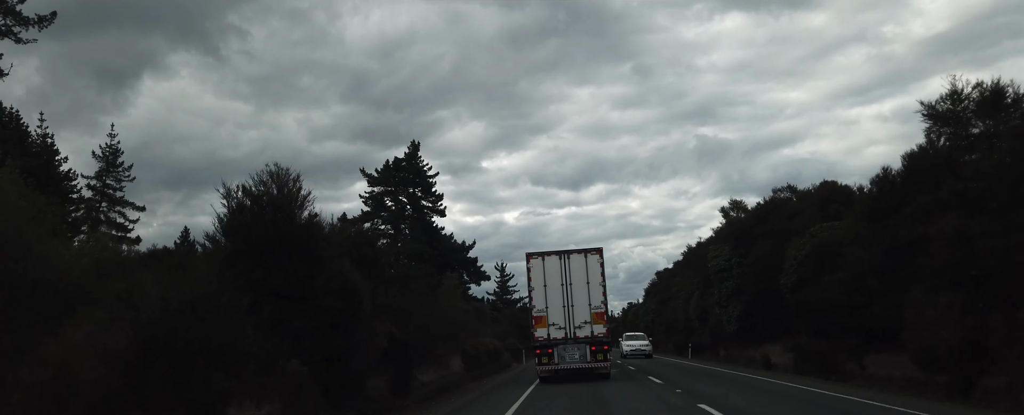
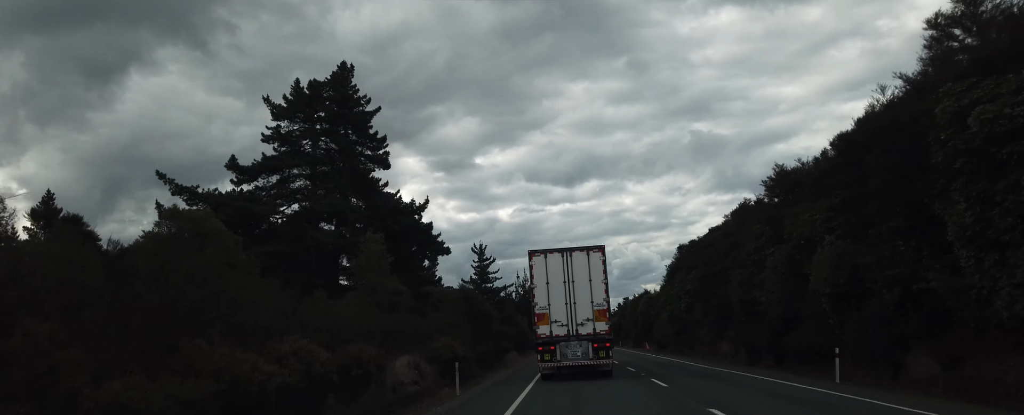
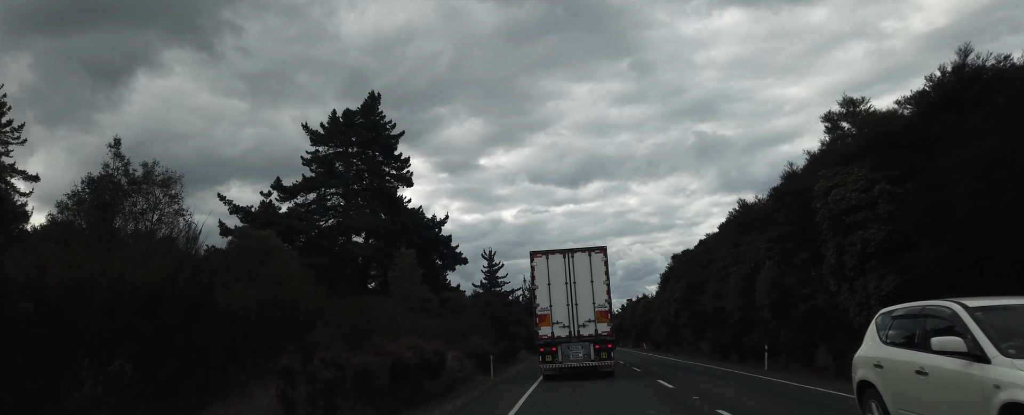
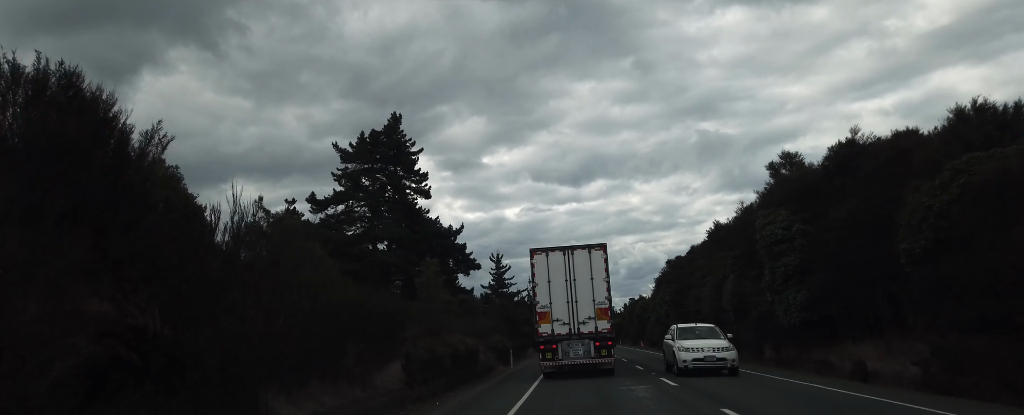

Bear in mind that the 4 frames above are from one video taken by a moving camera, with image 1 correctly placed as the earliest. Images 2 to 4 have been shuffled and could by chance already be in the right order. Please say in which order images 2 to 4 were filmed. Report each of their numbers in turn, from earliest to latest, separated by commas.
4, 3, 2
